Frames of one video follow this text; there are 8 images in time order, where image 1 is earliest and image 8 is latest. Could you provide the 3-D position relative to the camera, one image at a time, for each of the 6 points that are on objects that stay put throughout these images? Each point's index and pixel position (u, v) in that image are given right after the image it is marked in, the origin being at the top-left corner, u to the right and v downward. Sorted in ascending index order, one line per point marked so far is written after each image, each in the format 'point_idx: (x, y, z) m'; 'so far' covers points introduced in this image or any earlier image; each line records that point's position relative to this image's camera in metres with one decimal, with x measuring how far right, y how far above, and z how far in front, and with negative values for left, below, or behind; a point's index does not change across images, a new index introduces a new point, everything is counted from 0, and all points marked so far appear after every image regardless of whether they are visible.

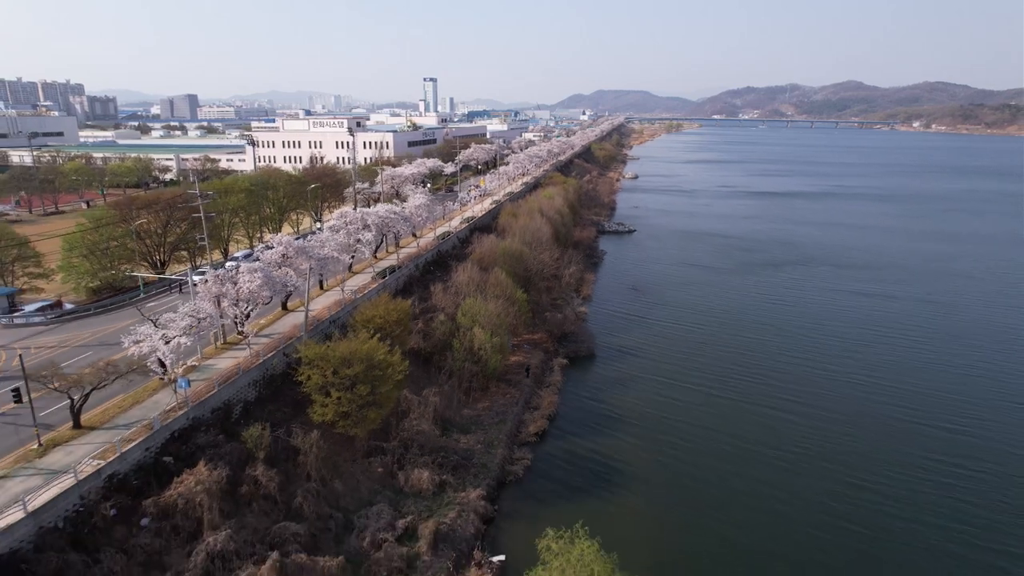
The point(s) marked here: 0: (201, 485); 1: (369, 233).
0: (-3.0, -1.9, +6.6) m
1: (-2.8, +1.1, +13.3) m
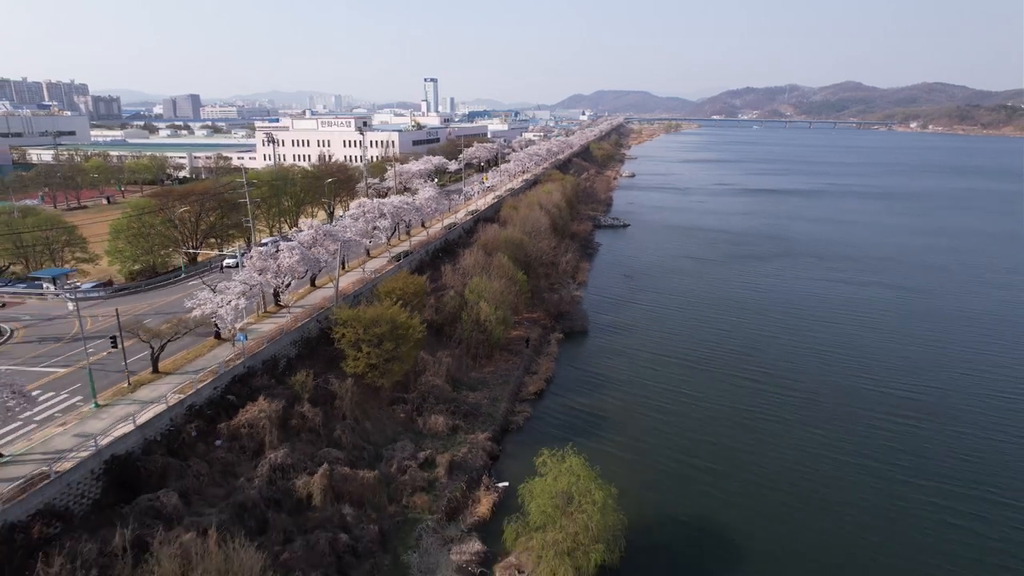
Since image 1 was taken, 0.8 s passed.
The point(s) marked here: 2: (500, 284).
0: (-3.0, -1.5, +8.1) m
1: (-2.8, +1.5, +14.8) m
2: (-0.2, +0.1, +13.5) m
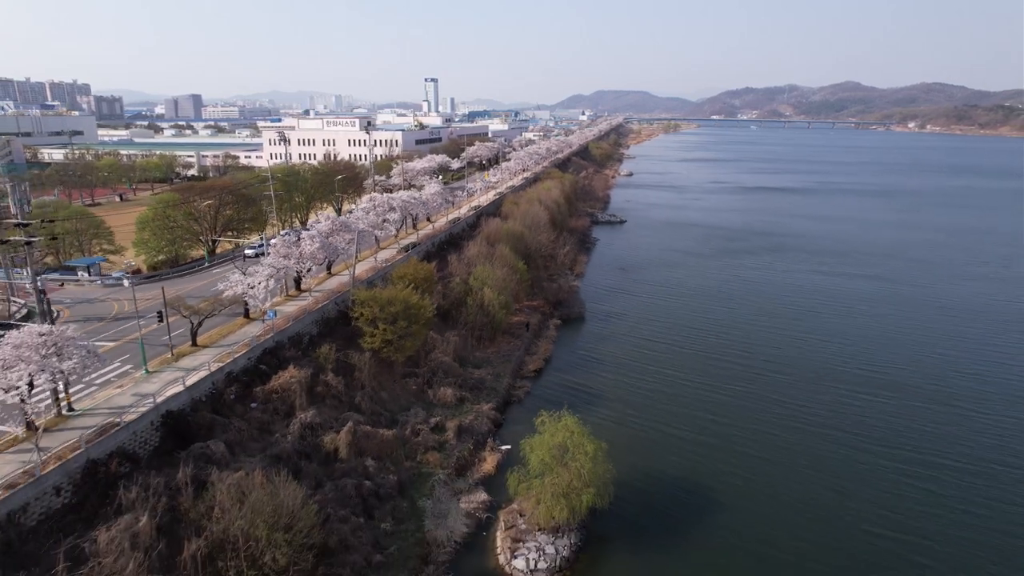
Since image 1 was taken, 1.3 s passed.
0: (-2.9, -1.2, +9.1) m
1: (-2.8, +1.7, +15.8) m
2: (-0.2, +0.3, +14.5) m
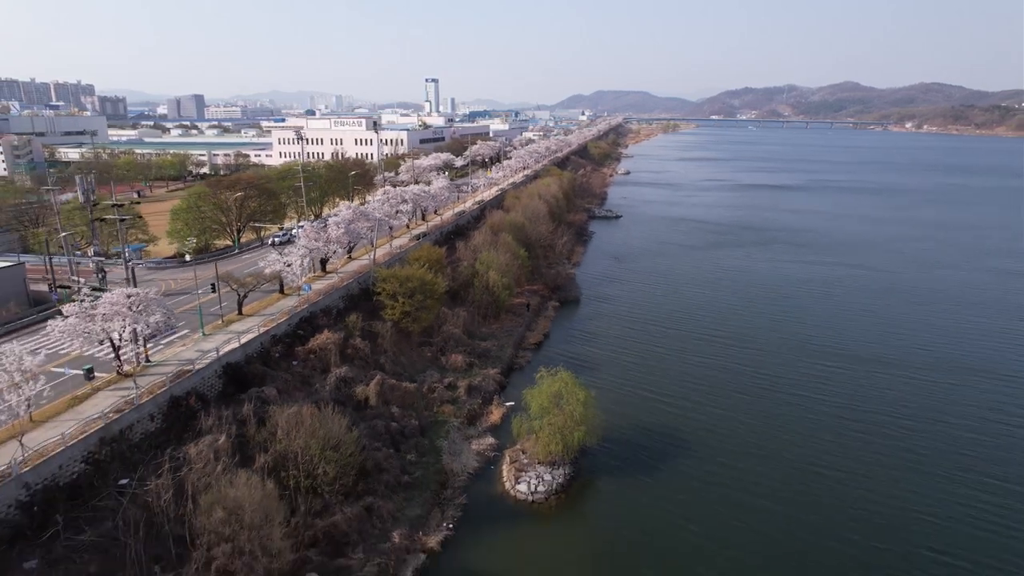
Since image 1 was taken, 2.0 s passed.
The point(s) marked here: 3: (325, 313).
0: (-2.9, -0.8, +10.6) m
1: (-2.7, +2.1, +17.3) m
2: (-0.2, +0.7, +16.0) m
3: (-3.2, -0.4, +11.7) m
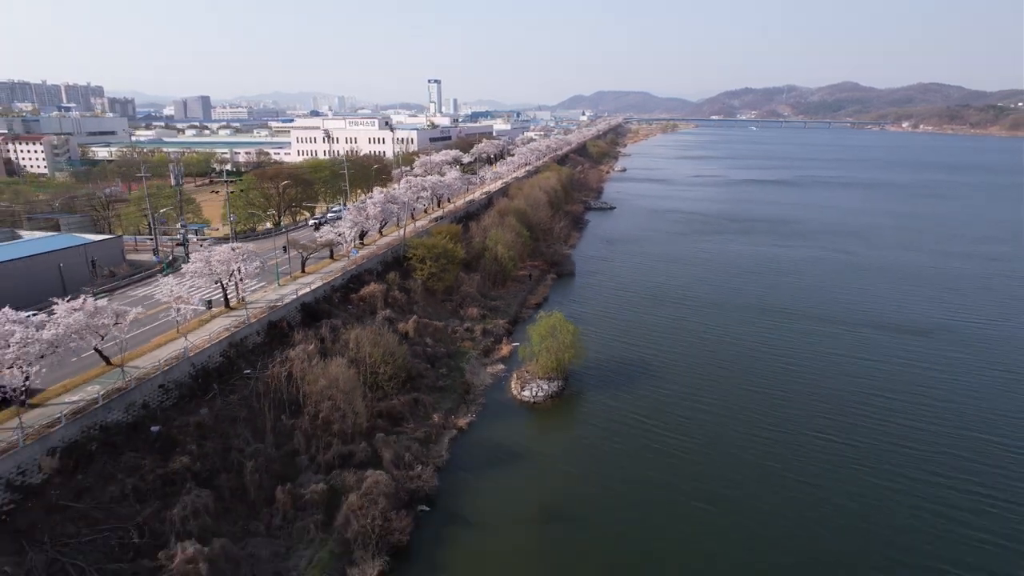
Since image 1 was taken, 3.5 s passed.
0: (-2.8, -0.1, +13.6) m
1: (-2.6, +2.9, +20.3) m
2: (0.0, +1.5, +19.0) m
3: (-3.1, +0.3, +14.7) m
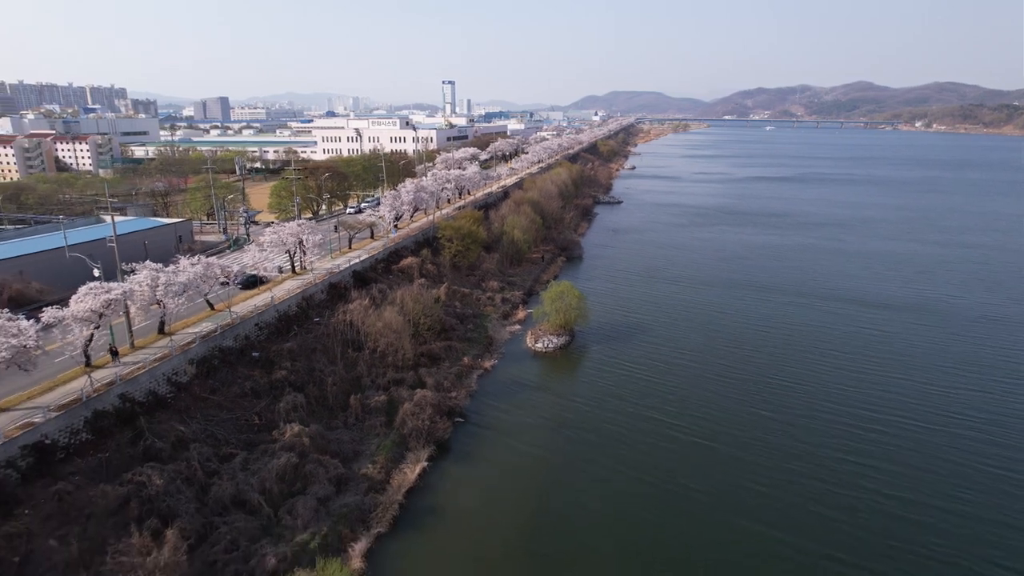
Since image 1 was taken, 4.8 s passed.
0: (-2.4, +0.6, +16.1) m
1: (-2.1, +3.5, +22.8) m
2: (+0.4, +2.1, +21.5) m
3: (-2.7, +1.0, +17.2) m
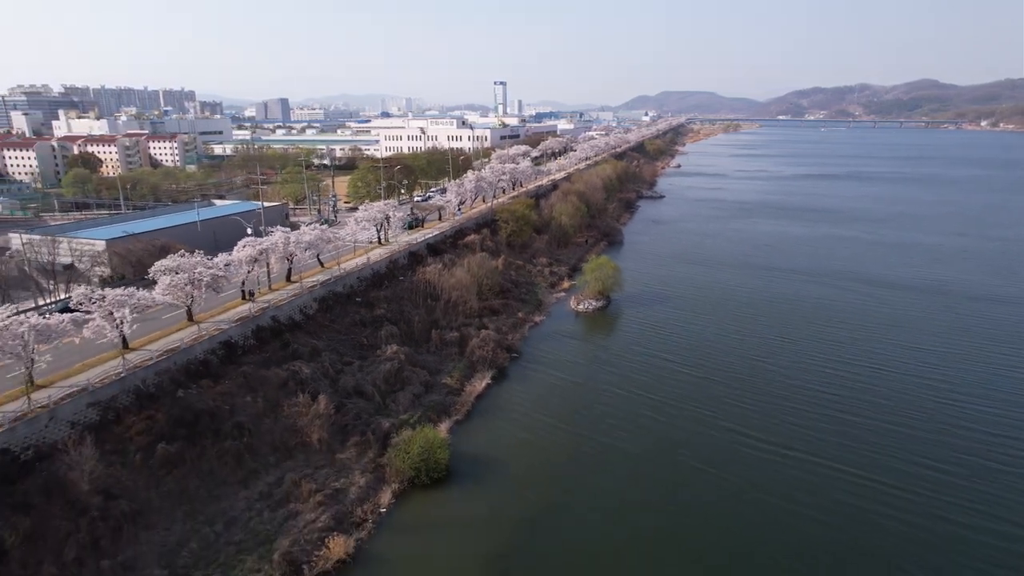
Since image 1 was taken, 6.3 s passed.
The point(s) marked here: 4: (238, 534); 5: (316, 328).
0: (-1.1, +1.4, +19.1) m
1: (-0.2, +4.3, +25.8) m
2: (+2.2, +2.8, +24.3) m
3: (-1.3, +1.8, +20.2) m
4: (-3.1, -2.8, +7.7) m
5: (-3.5, -0.7, +12.2) m
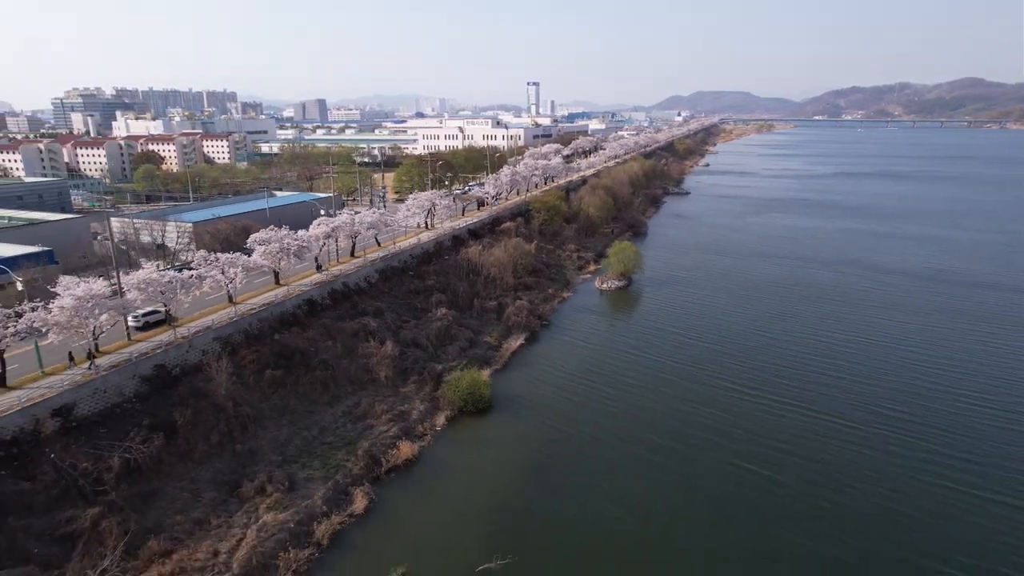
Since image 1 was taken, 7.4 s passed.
0: (-0.1, +1.9, +21.3) m
1: (+1.1, +4.8, +27.9) m
2: (+3.4, +3.4, +26.3) m
3: (-0.3, +2.4, +22.4) m
4: (-2.7, -2.2, +10.0) m
5: (-2.9, -0.1, +14.5) m
